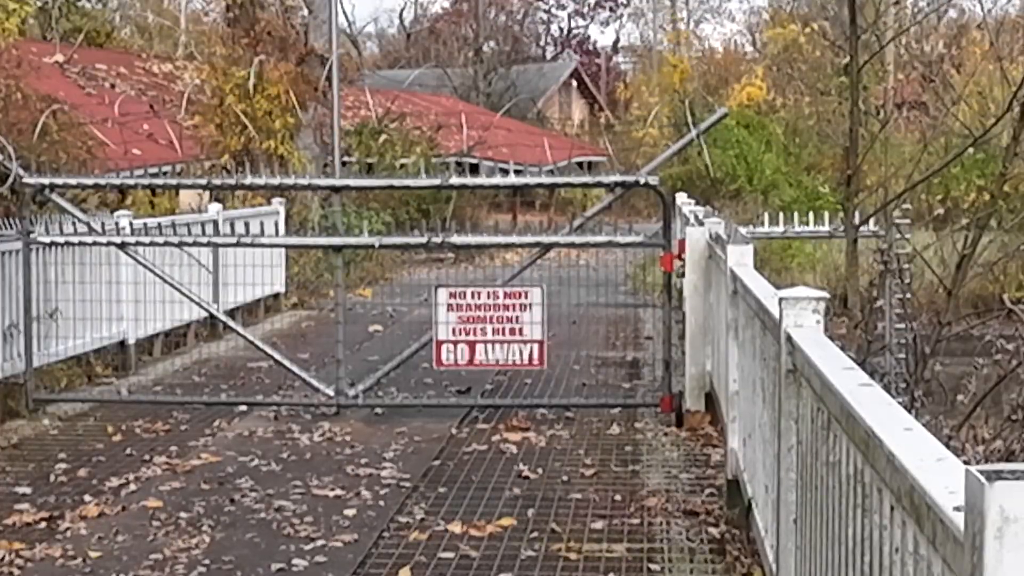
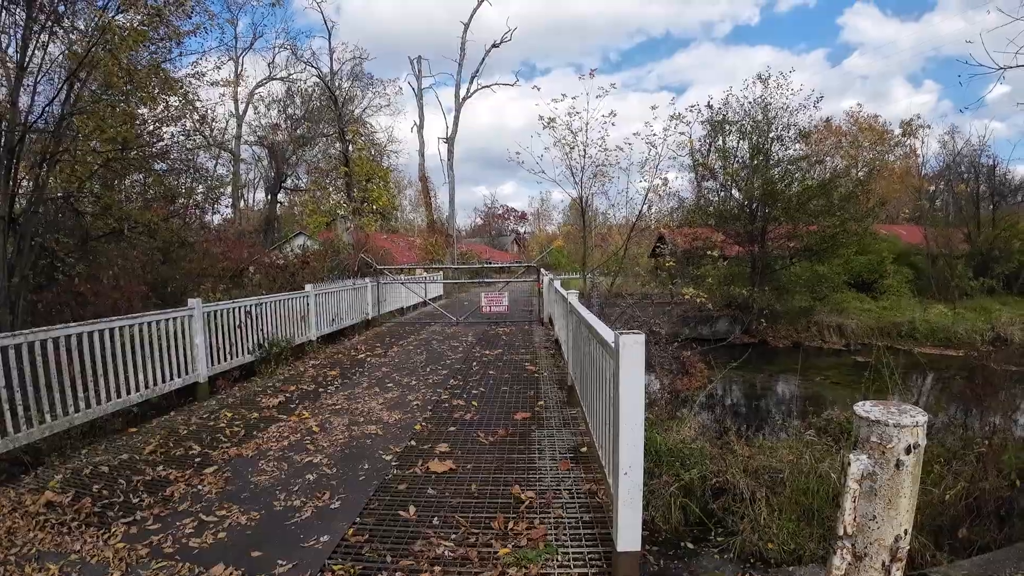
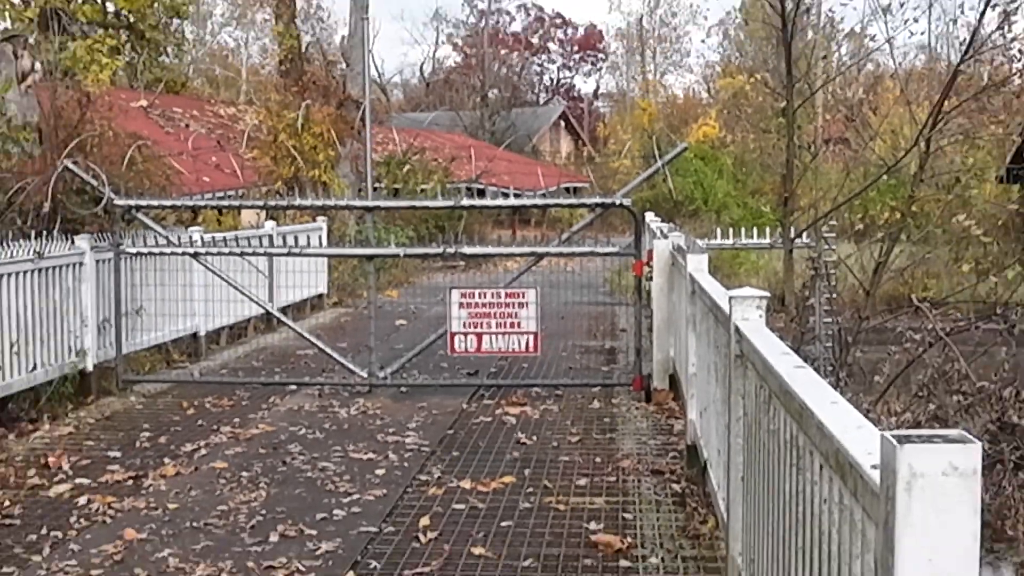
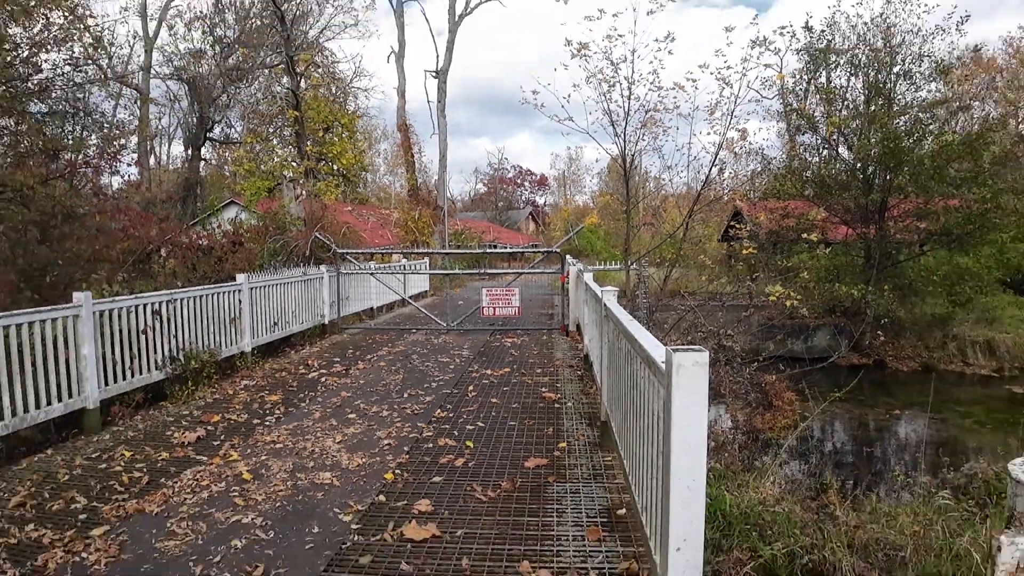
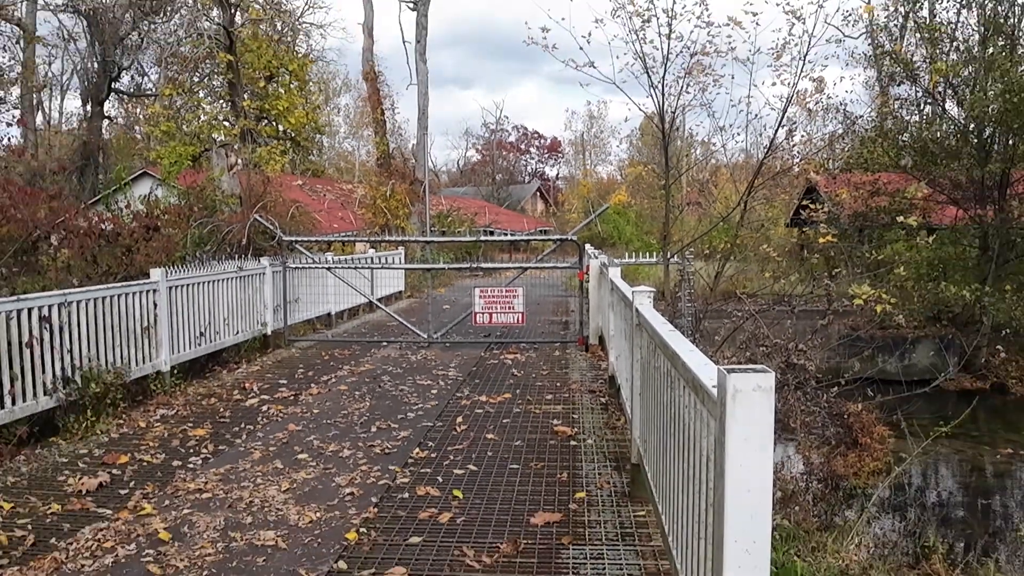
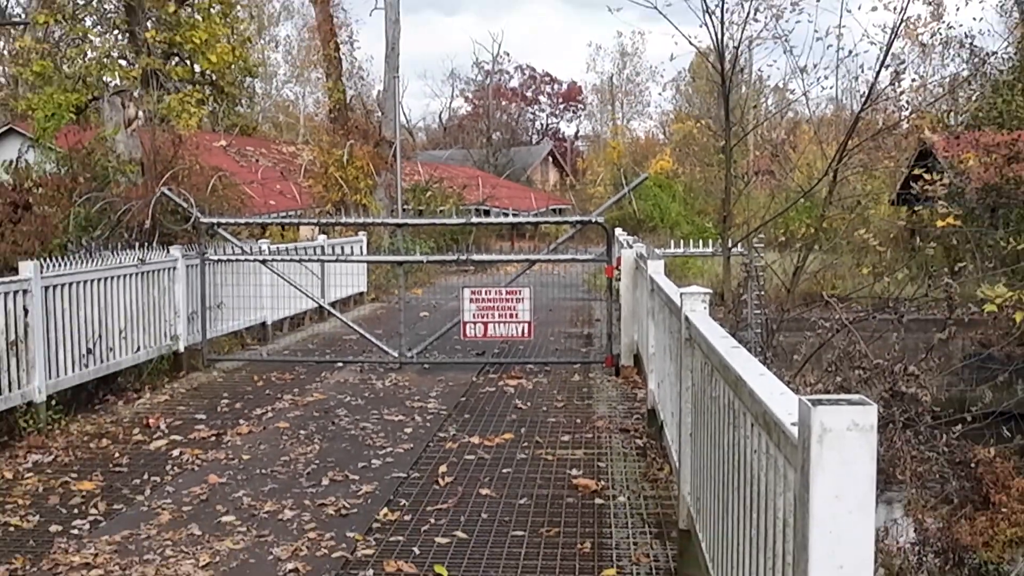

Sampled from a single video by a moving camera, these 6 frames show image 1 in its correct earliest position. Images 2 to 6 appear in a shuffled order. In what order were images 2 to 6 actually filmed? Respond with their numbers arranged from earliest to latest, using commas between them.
3, 6, 5, 4, 2
